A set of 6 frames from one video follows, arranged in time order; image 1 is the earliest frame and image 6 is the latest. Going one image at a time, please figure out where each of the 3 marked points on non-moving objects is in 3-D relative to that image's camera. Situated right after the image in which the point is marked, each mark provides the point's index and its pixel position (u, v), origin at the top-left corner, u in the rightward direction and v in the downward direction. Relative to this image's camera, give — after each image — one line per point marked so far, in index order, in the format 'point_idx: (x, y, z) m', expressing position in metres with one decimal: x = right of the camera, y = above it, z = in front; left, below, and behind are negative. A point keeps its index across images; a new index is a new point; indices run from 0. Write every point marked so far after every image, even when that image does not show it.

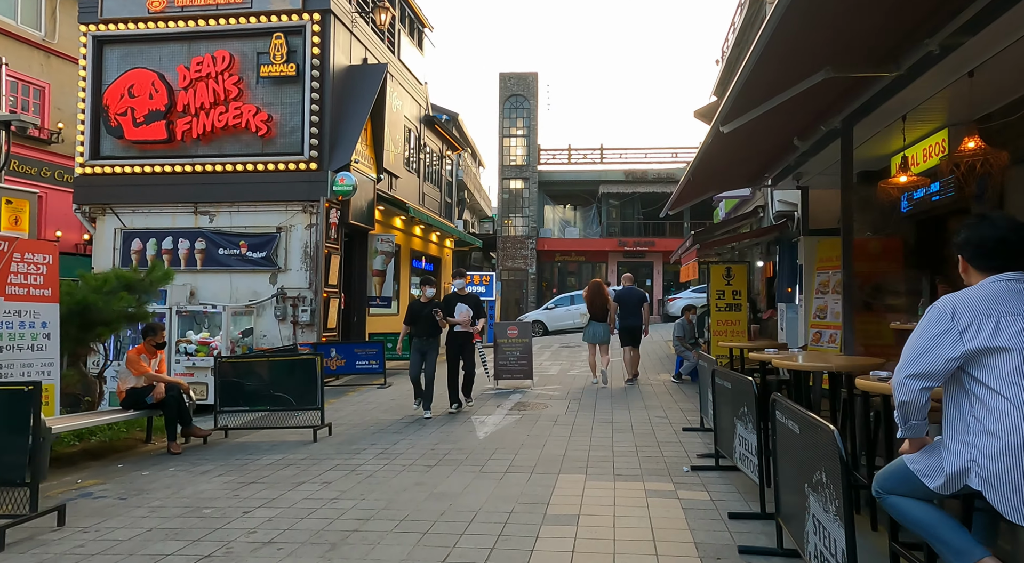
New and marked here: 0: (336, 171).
0: (-3.1, +1.9, +11.9) m
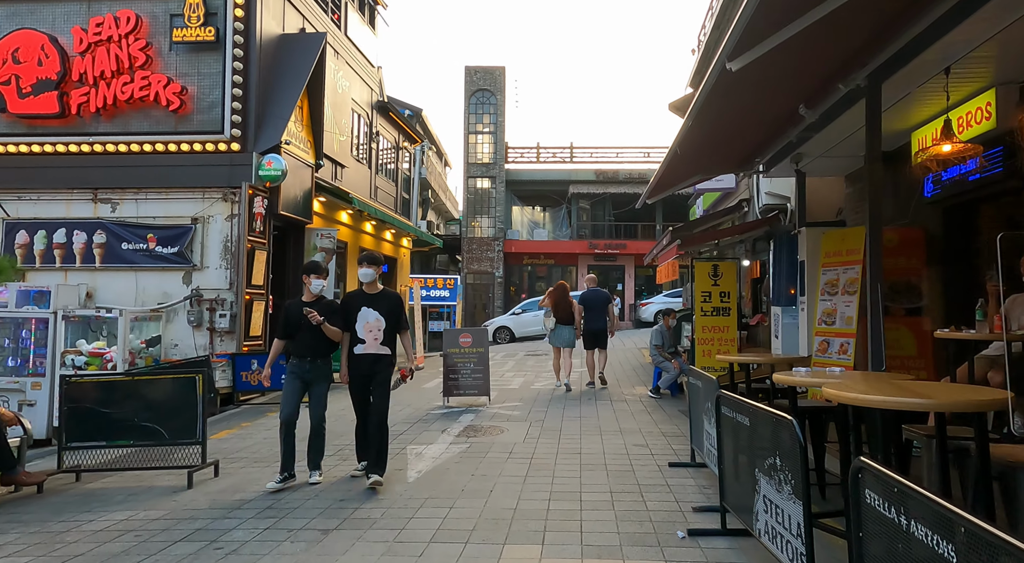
0: (-3.8, +1.9, +10.3) m
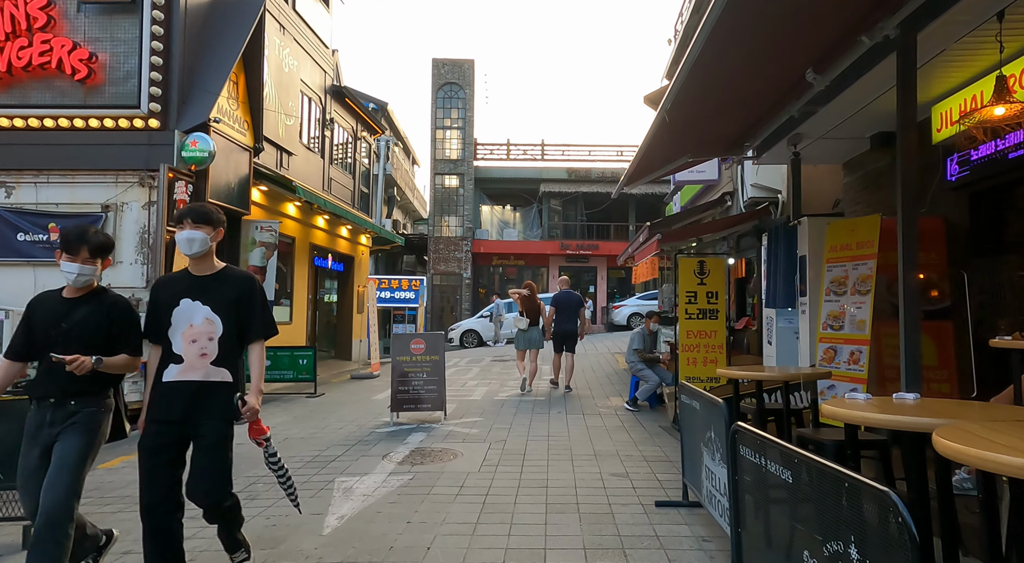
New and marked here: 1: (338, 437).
0: (-4.3, +2.0, +9.0) m
1: (-1.8, -1.6, +7.1) m
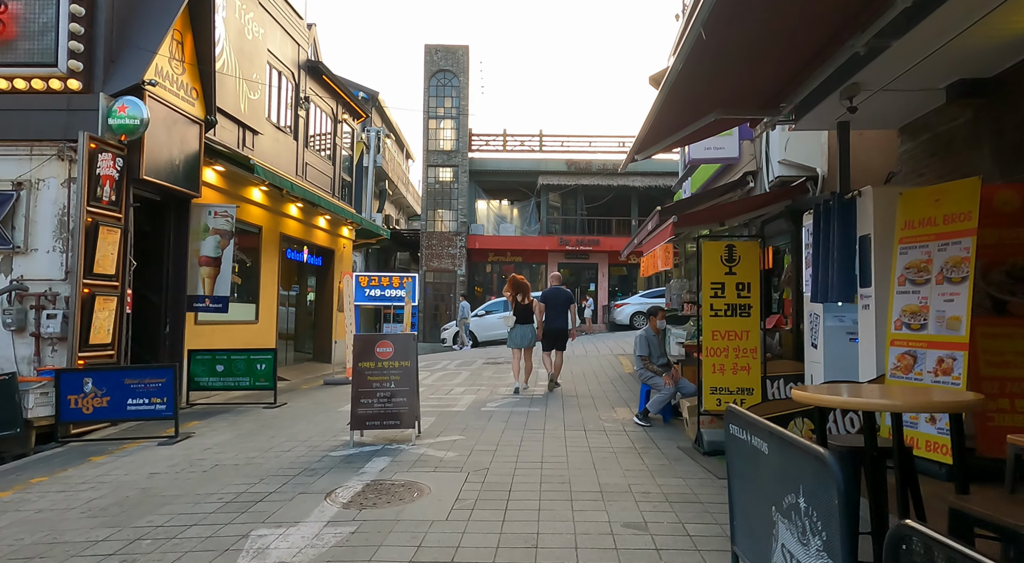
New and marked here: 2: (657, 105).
0: (-4.4, +2.1, +7.6) m
1: (-1.9, -1.5, +5.7) m
2: (+1.2, +1.4, +5.7) m
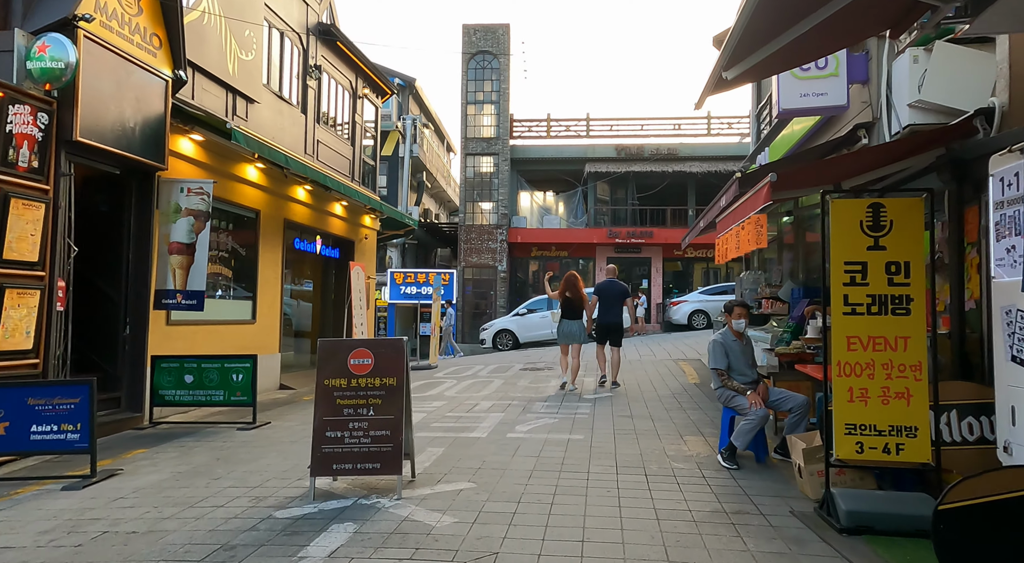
0: (-4.2, +2.2, +5.9) m
1: (-1.8, -1.4, +3.9) m
2: (+1.3, +1.6, +3.6) m
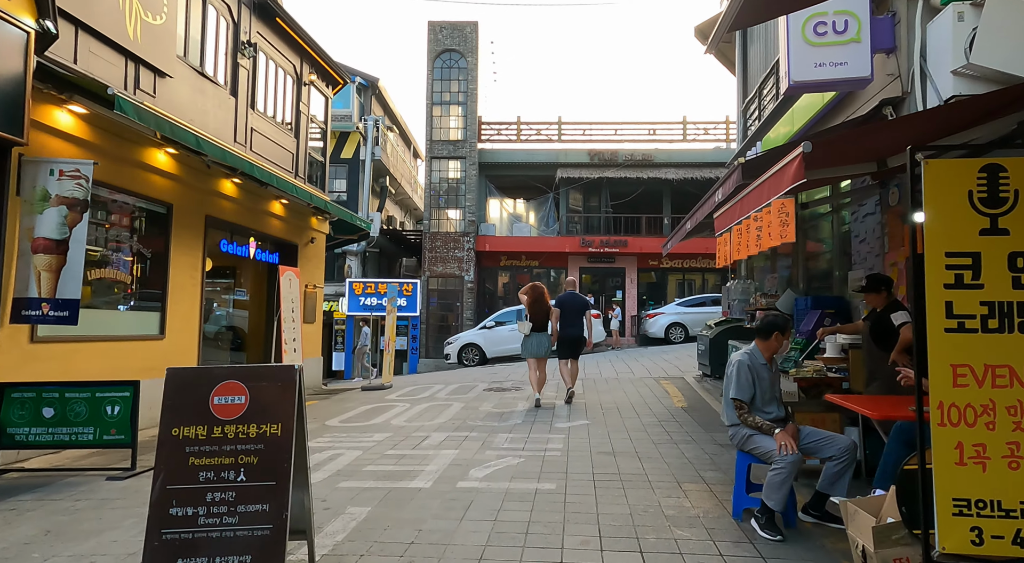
0: (-4.5, +2.1, +4.3) m
1: (-2.0, -1.4, +2.3) m
2: (+1.1, +1.6, +2.2) m
